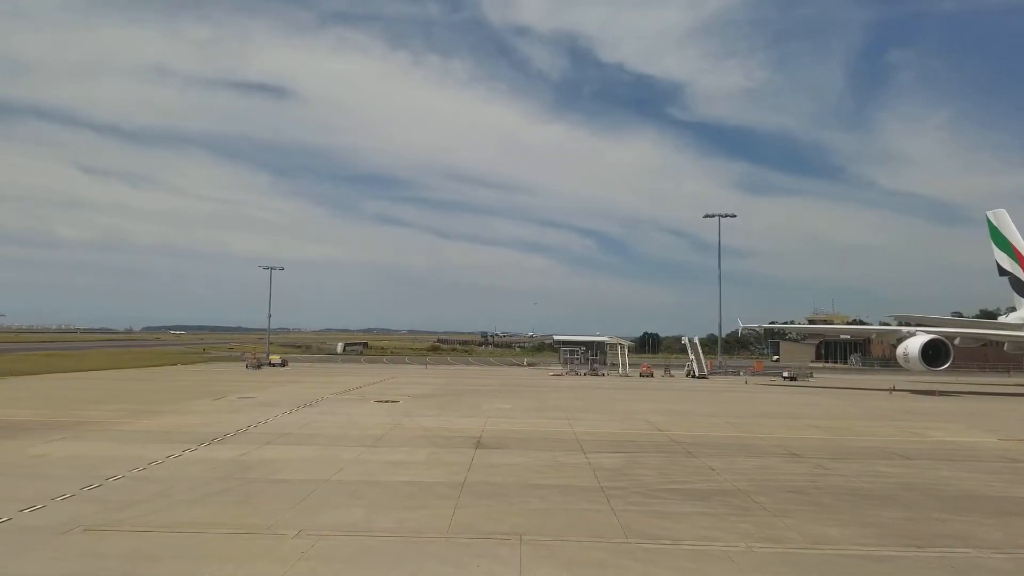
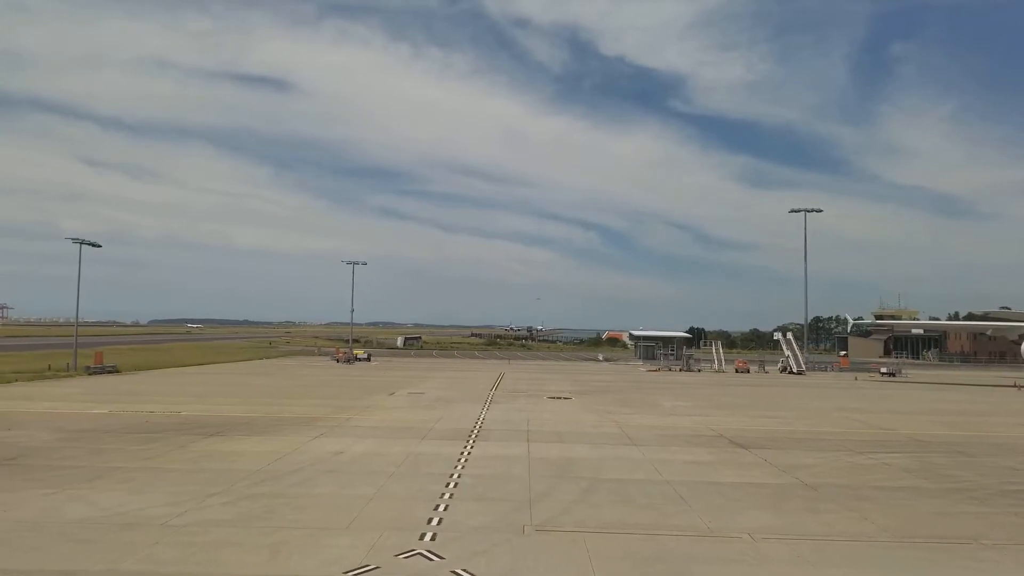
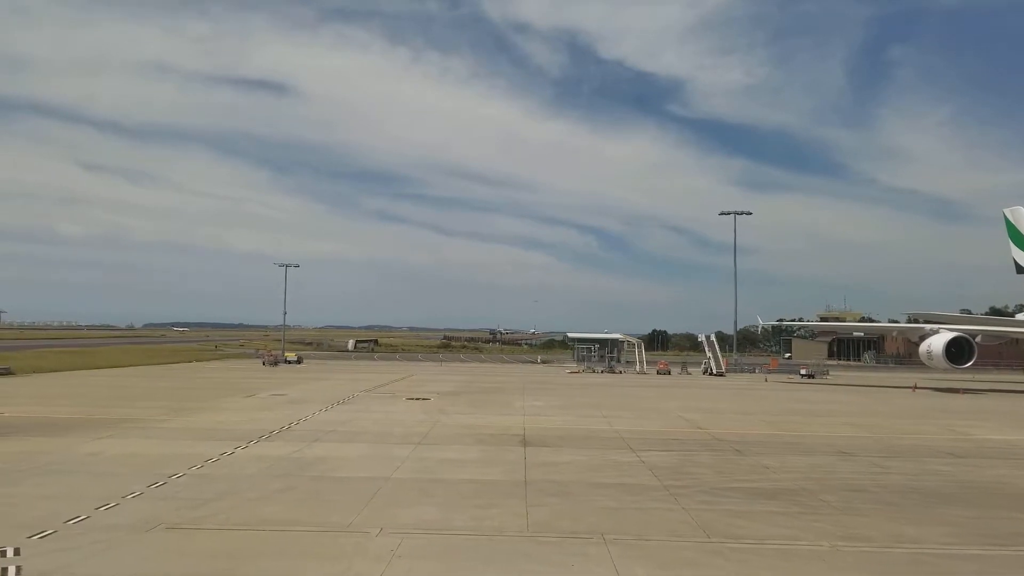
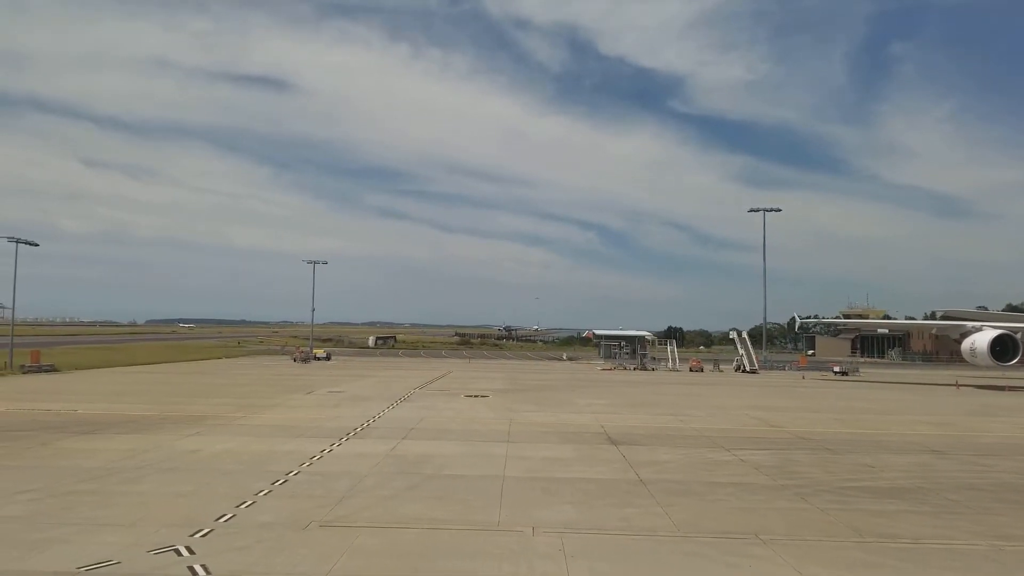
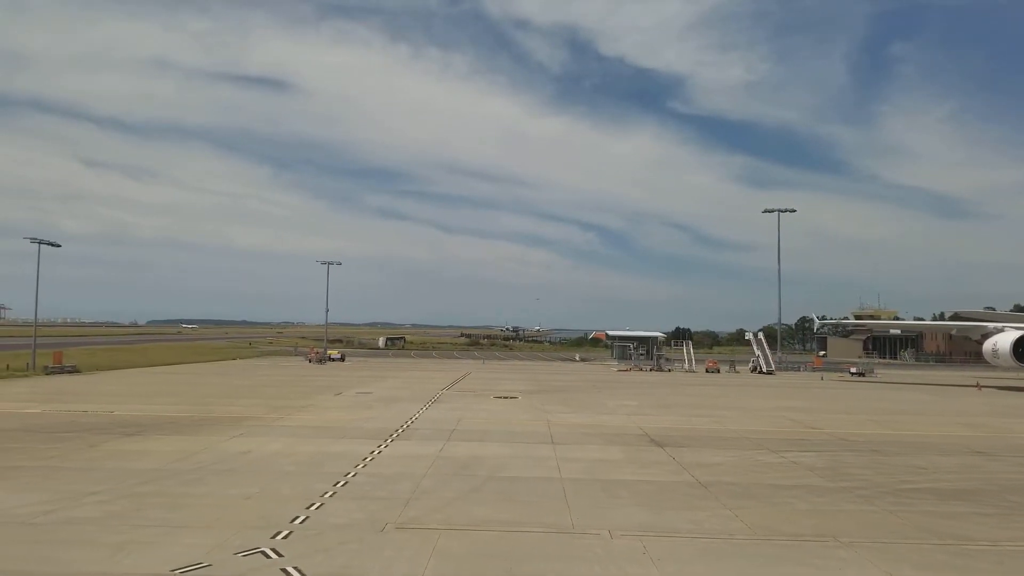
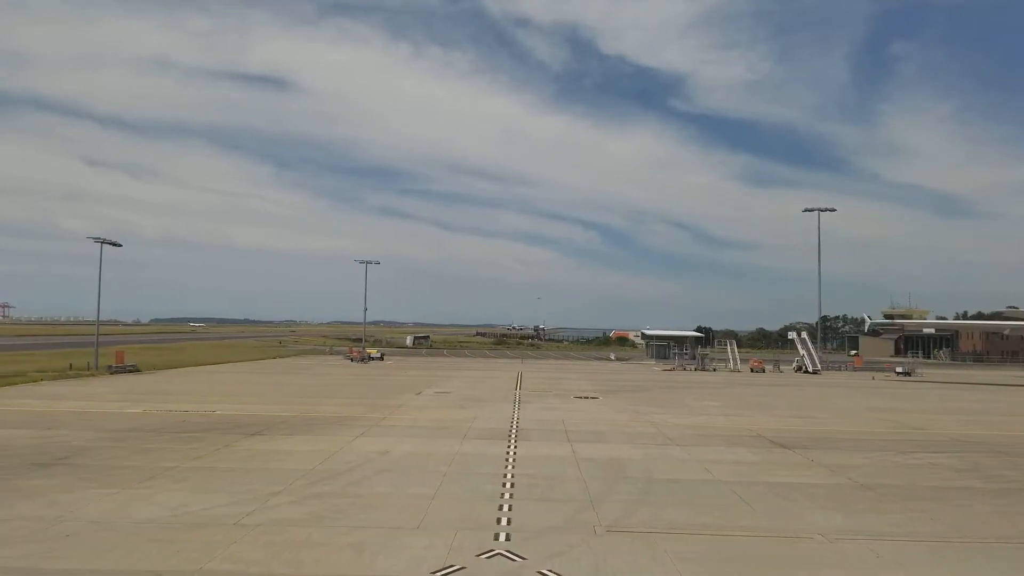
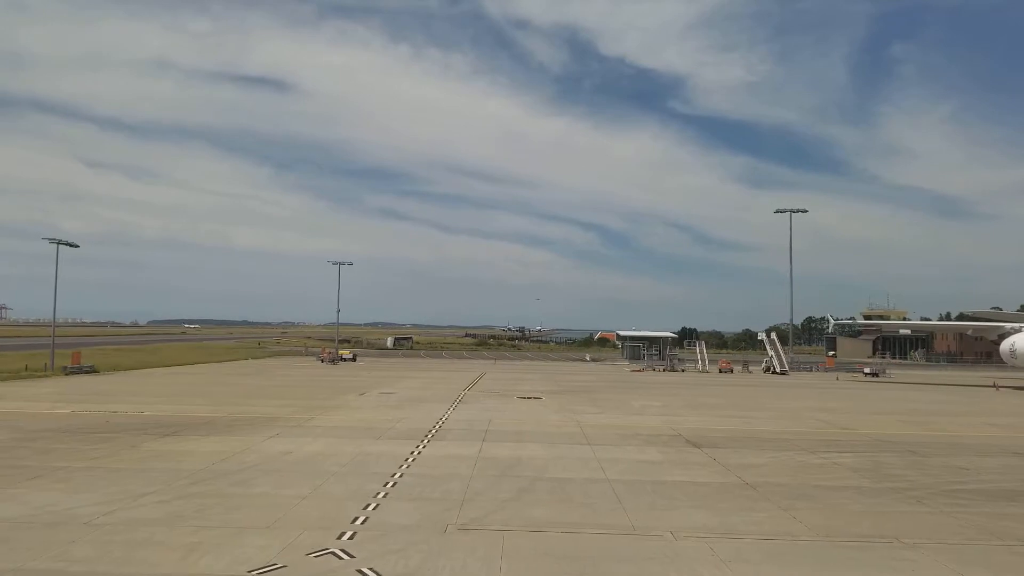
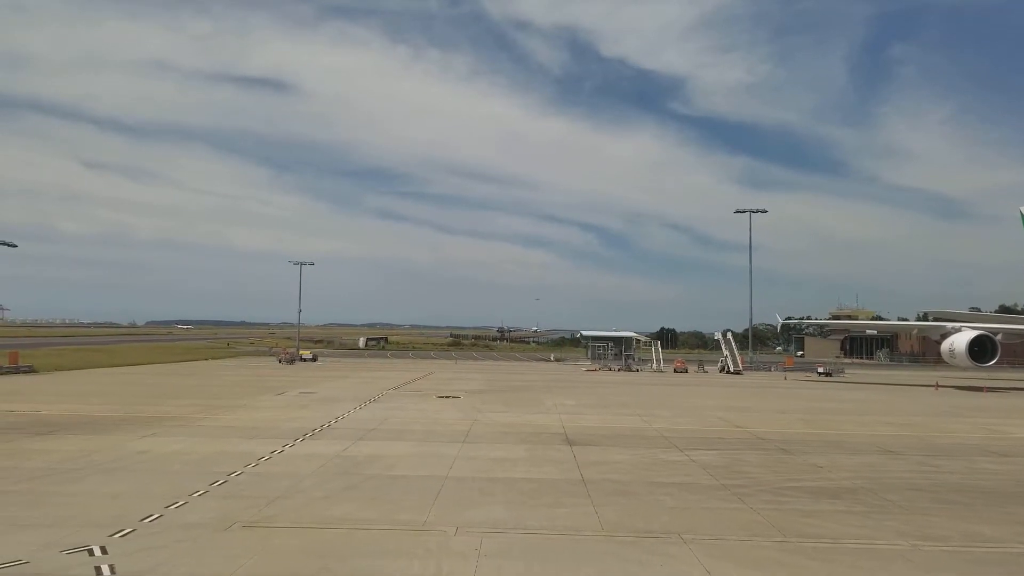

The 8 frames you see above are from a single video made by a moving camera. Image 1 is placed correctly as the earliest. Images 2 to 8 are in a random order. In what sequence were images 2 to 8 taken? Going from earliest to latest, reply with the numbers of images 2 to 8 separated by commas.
3, 8, 4, 5, 7, 2, 6
